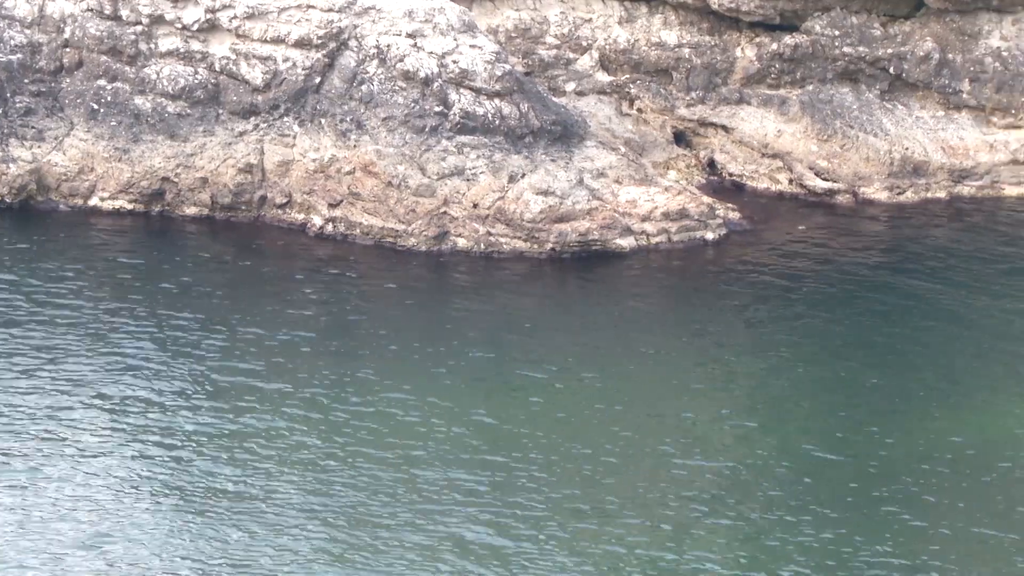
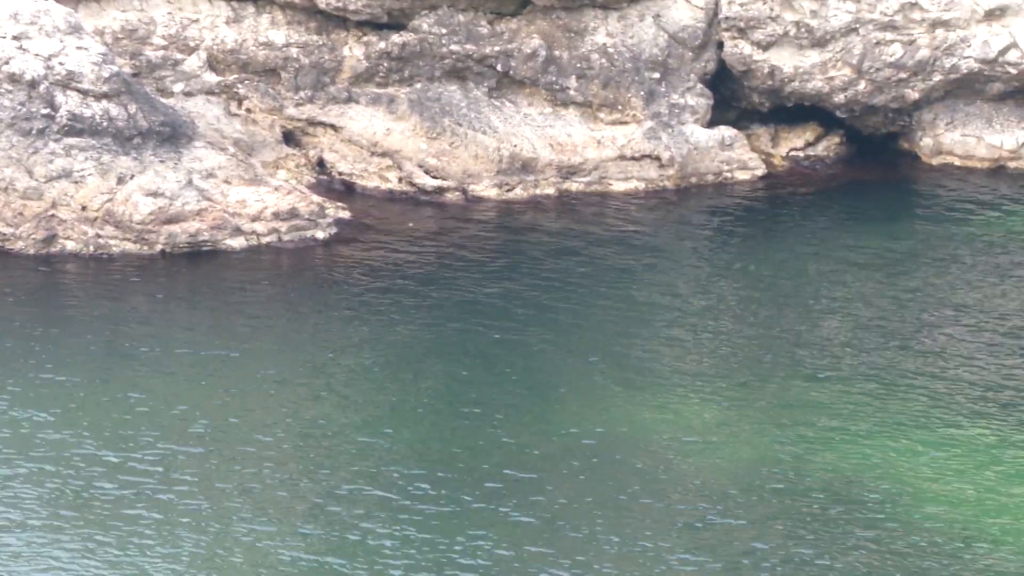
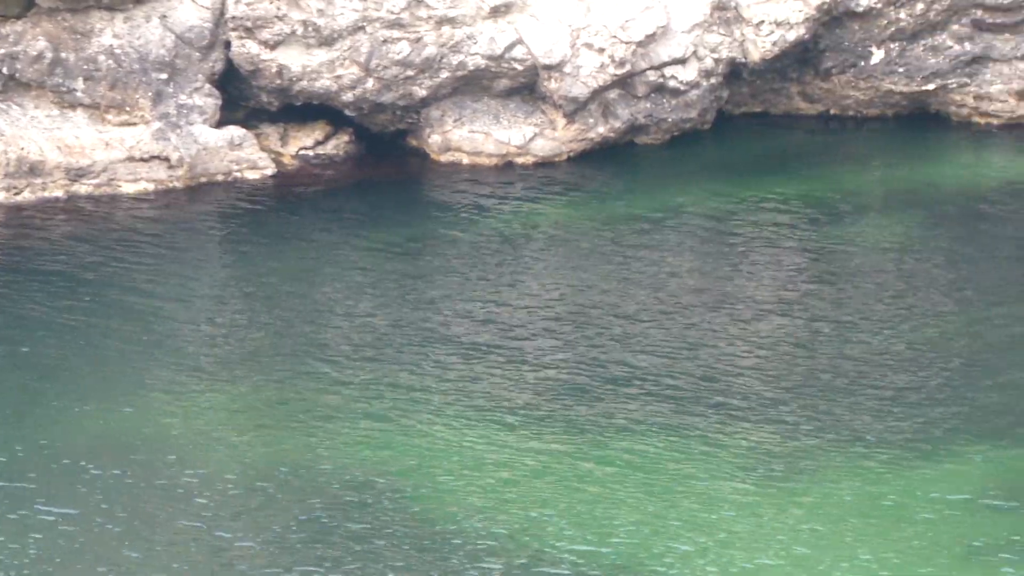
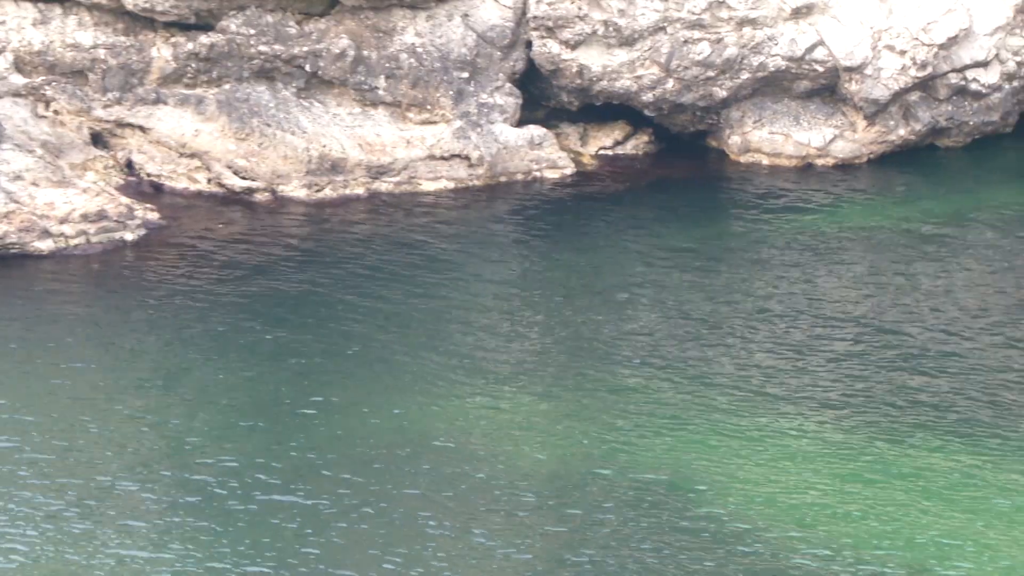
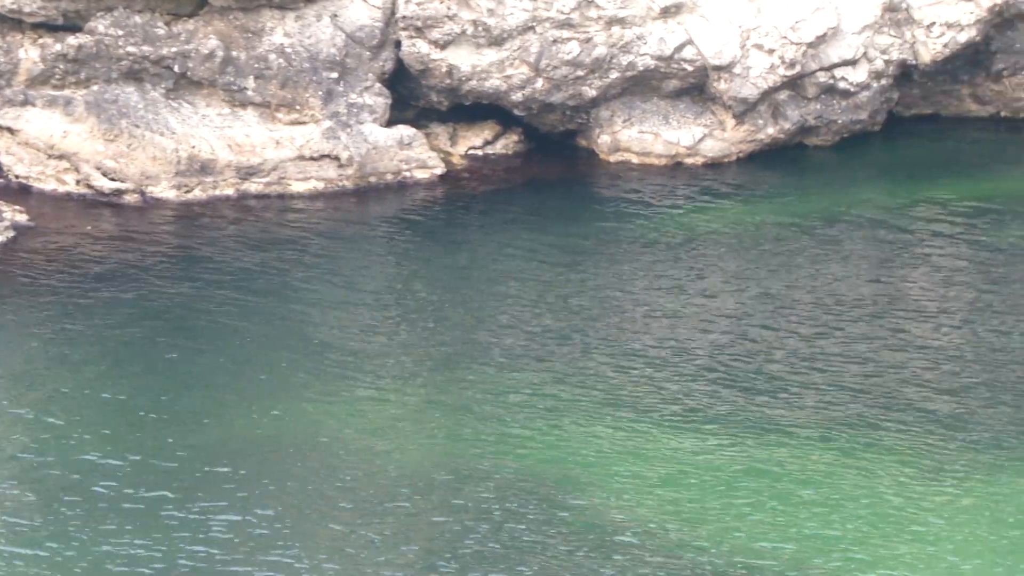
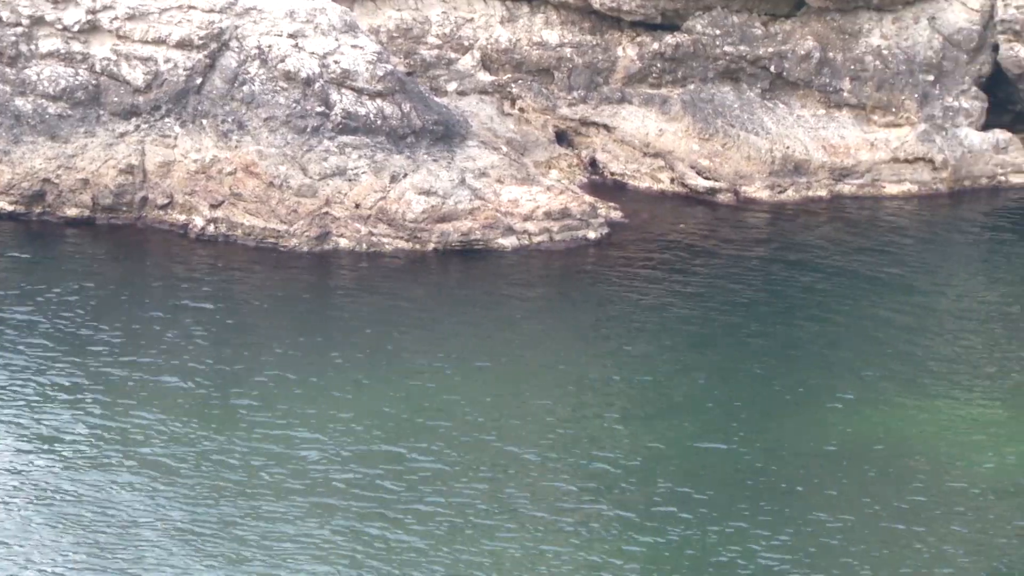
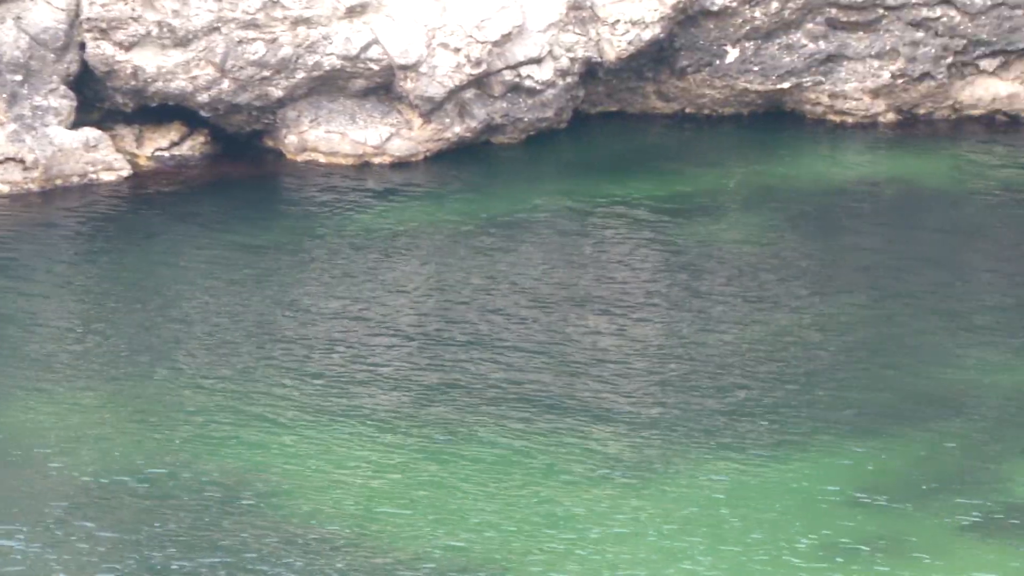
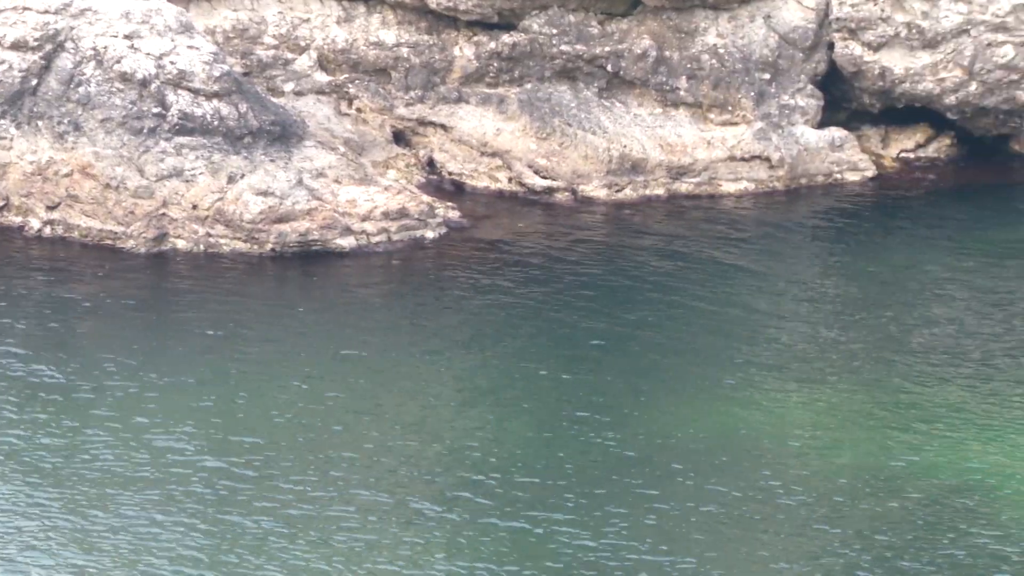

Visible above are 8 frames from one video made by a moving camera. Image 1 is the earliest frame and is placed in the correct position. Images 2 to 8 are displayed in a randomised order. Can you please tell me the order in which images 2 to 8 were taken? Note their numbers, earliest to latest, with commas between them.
6, 8, 2, 4, 5, 3, 7
